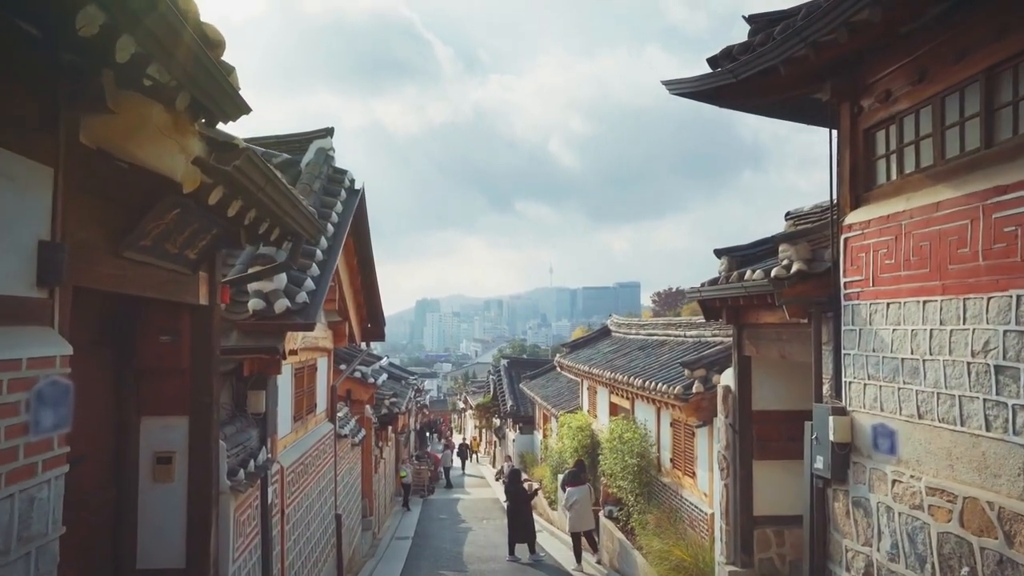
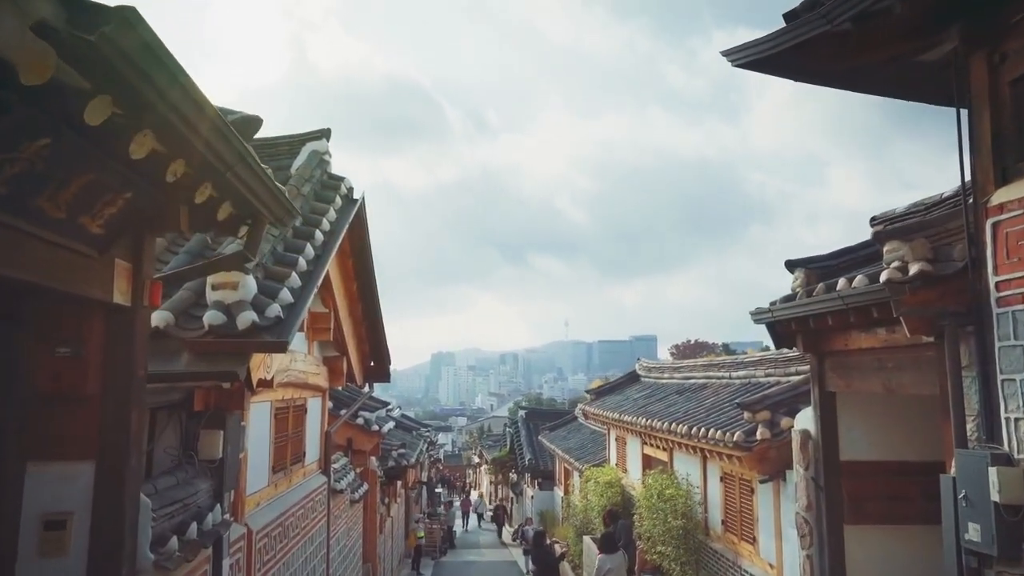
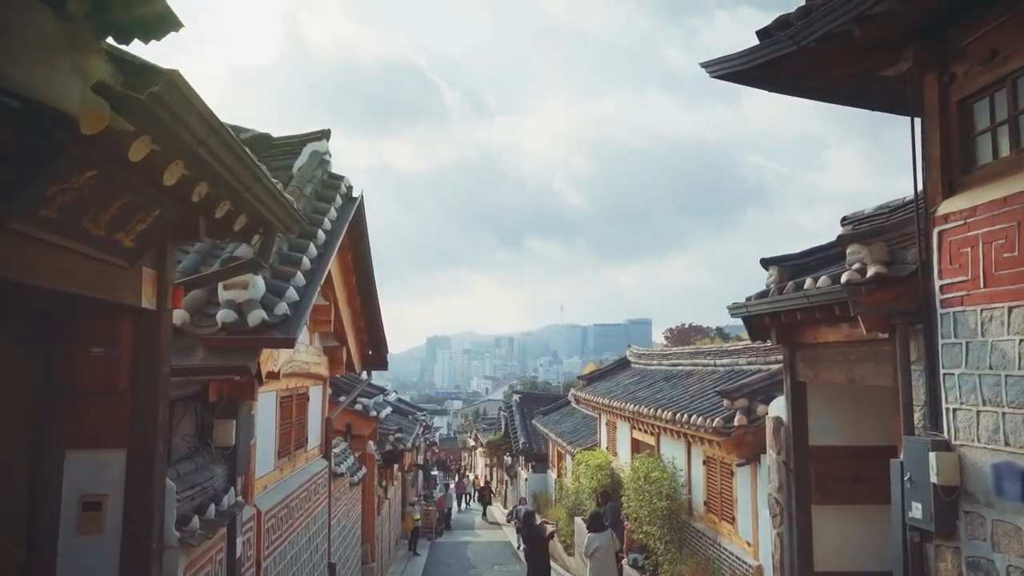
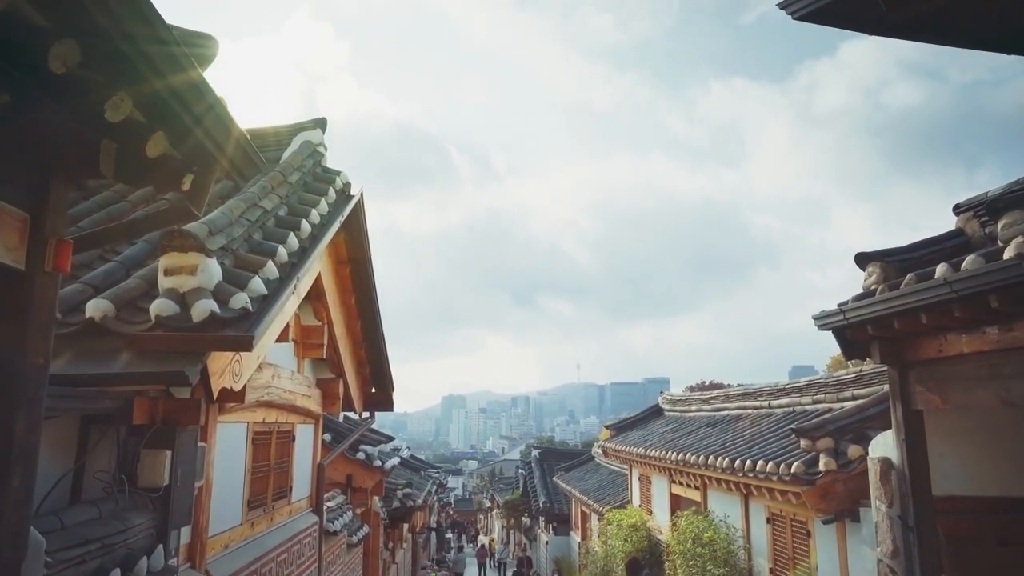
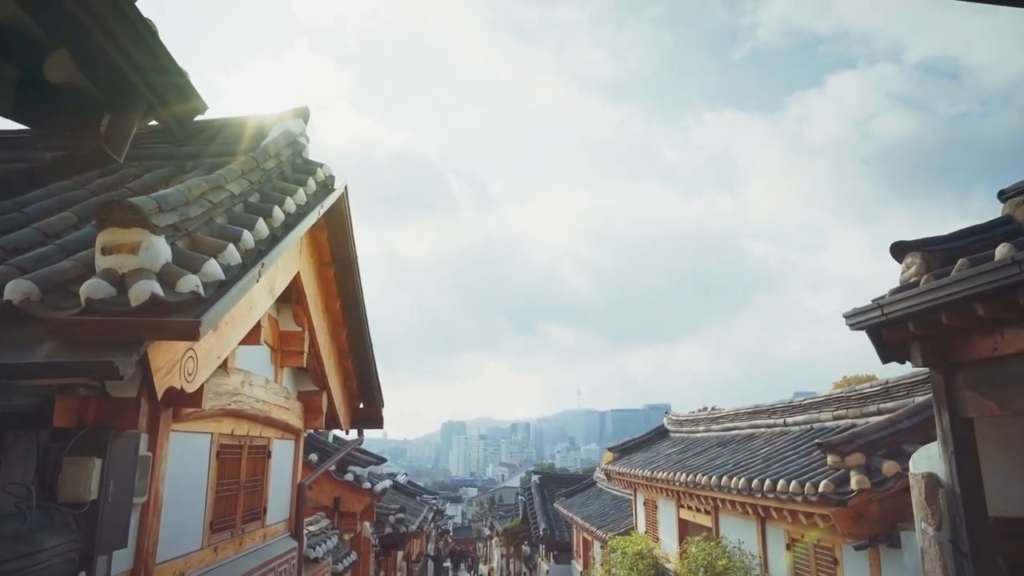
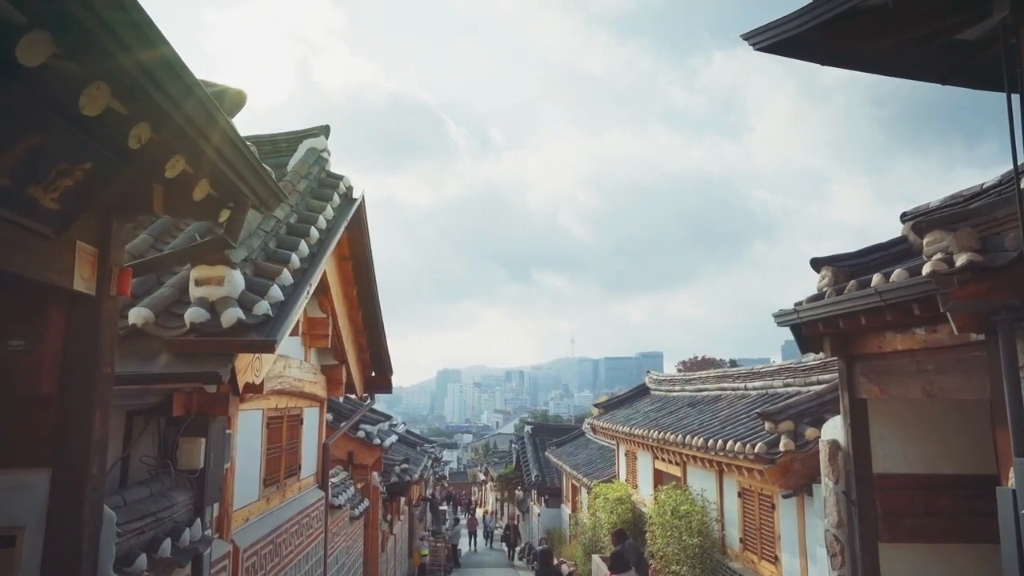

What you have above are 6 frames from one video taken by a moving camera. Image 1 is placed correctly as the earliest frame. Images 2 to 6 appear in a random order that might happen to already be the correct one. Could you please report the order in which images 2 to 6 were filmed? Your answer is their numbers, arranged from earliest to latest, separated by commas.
3, 2, 6, 4, 5
